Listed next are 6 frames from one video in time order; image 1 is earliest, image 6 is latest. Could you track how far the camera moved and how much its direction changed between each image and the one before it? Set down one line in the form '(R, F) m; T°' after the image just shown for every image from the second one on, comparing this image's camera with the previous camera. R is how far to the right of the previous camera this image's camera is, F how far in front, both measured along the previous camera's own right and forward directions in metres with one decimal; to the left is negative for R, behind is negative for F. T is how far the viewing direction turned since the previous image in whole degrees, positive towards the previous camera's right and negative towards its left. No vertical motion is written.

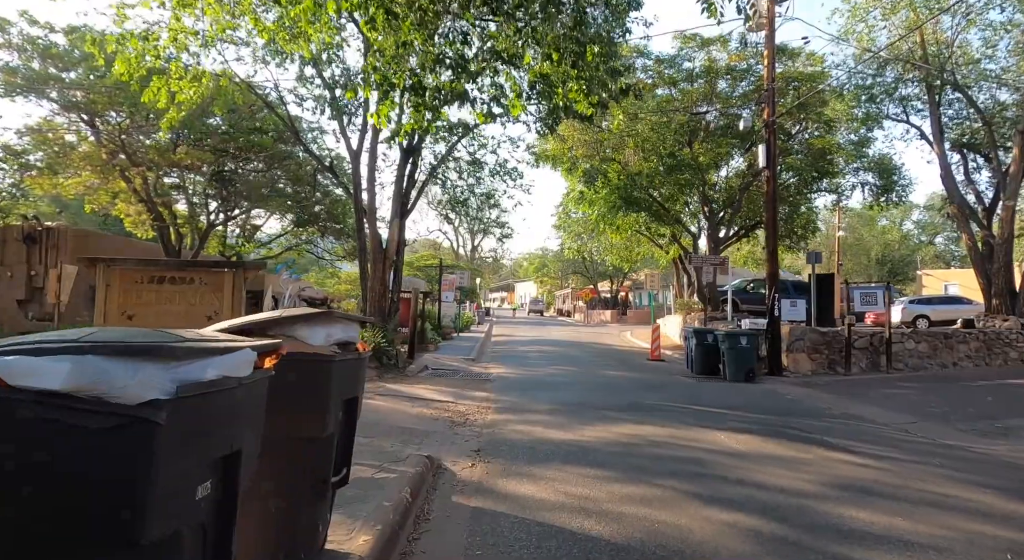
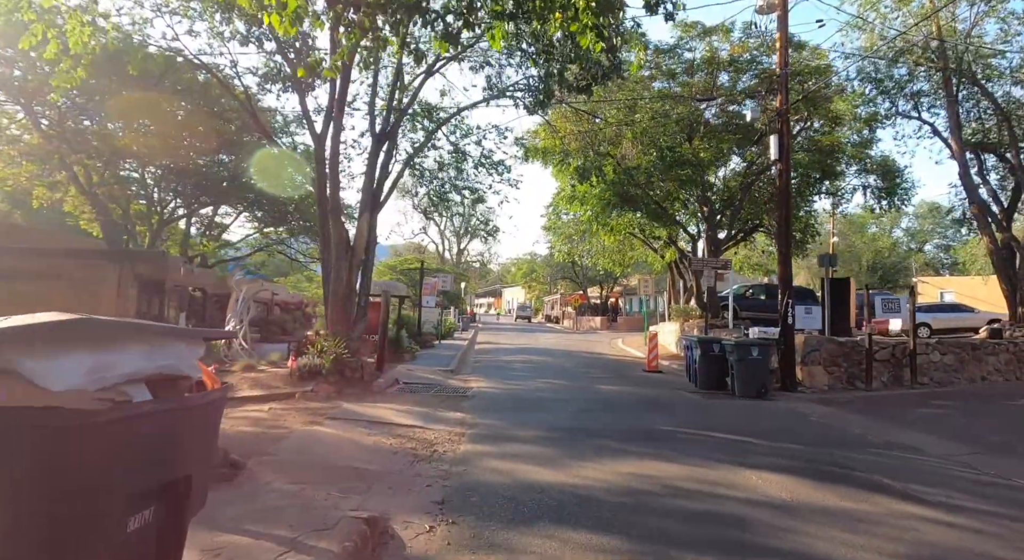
(+0.1, +1.6) m; +1°
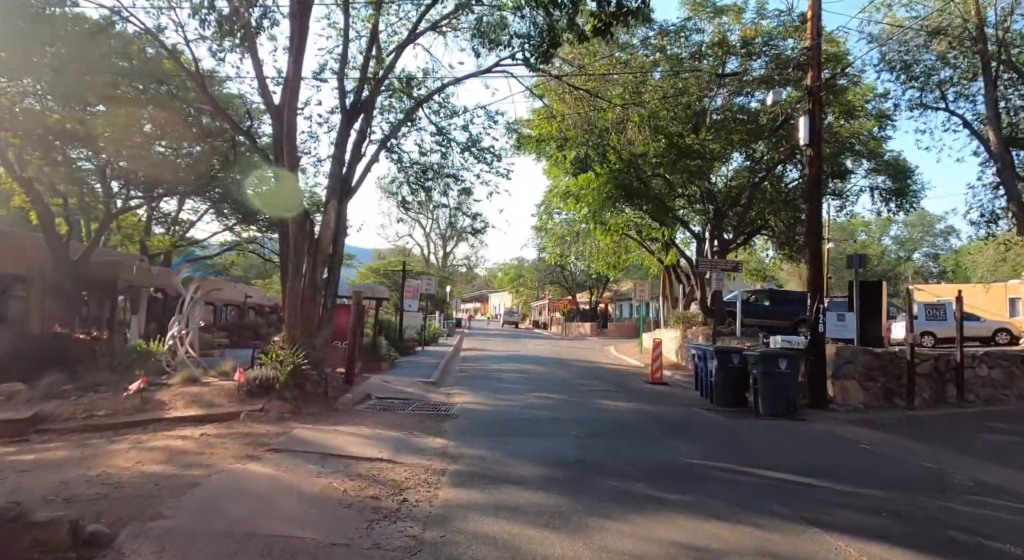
(-0.1, +1.8) m; +1°
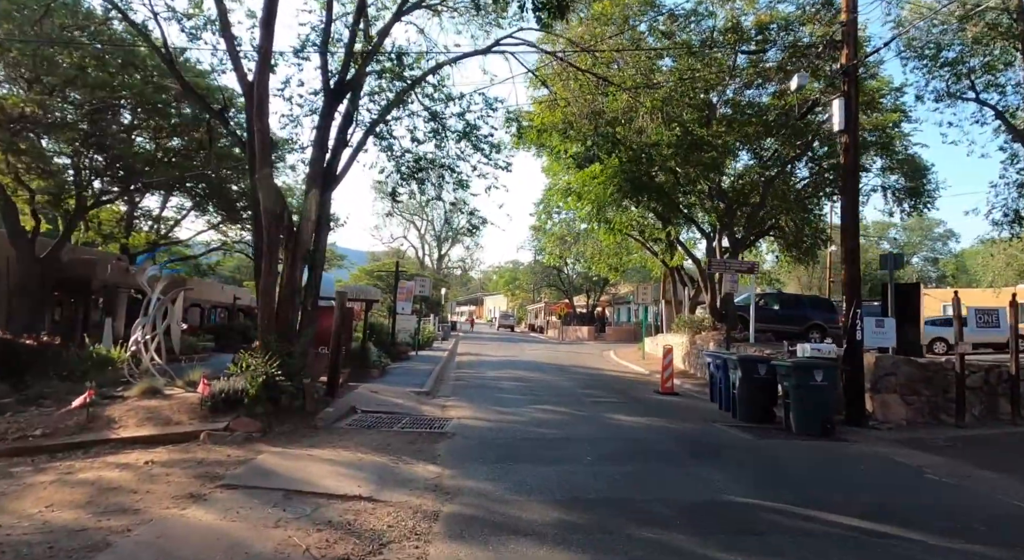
(-0.1, +1.2) m; 0°
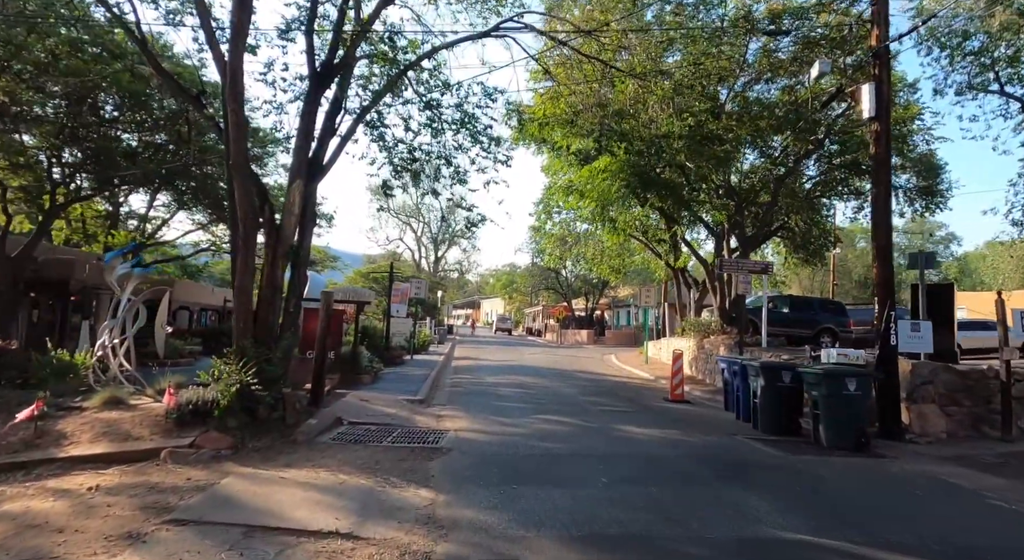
(-0.1, +0.9) m; 0°
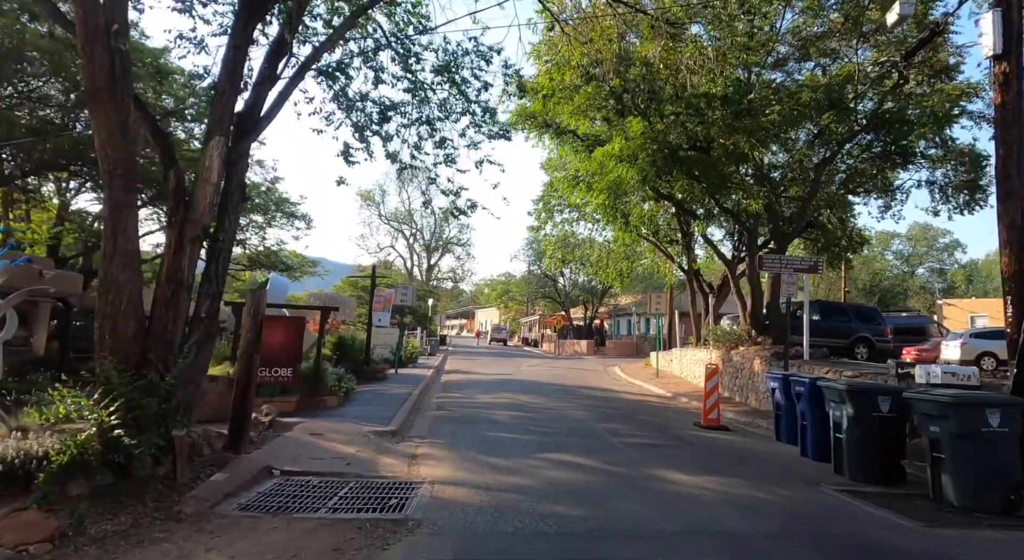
(0.0, +2.7) m; 0°
